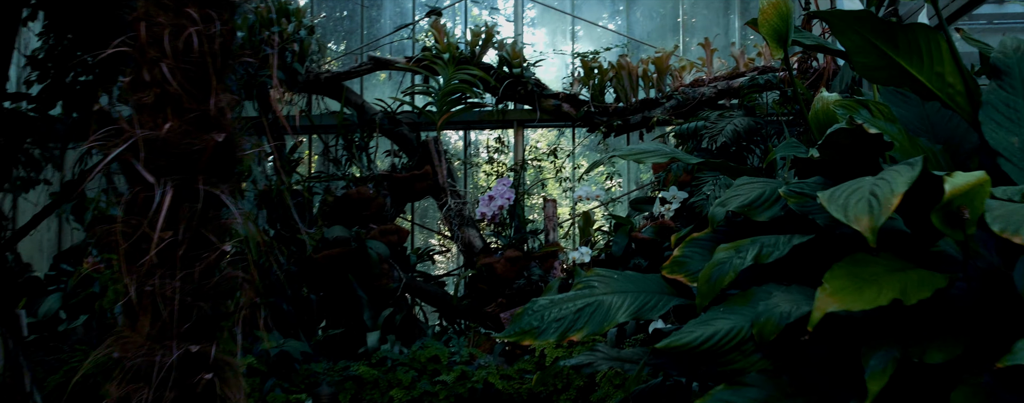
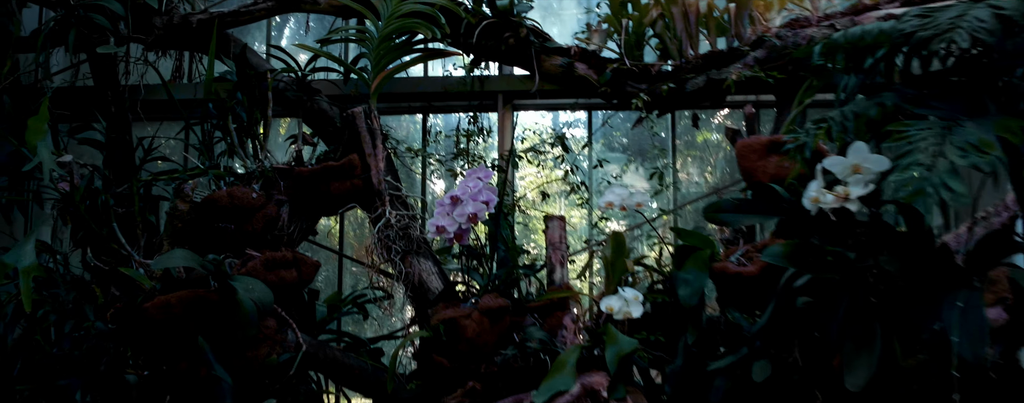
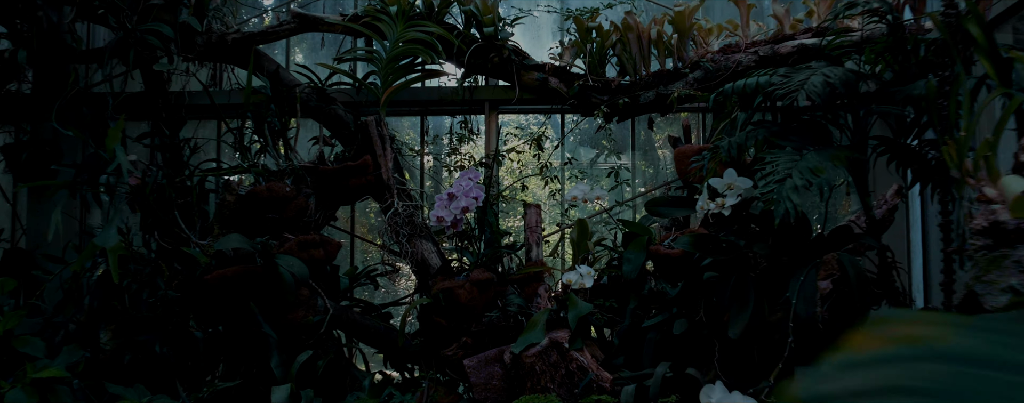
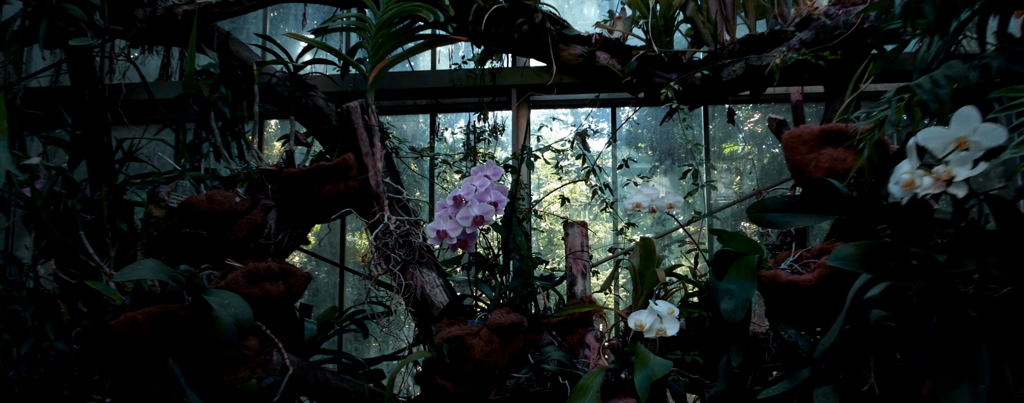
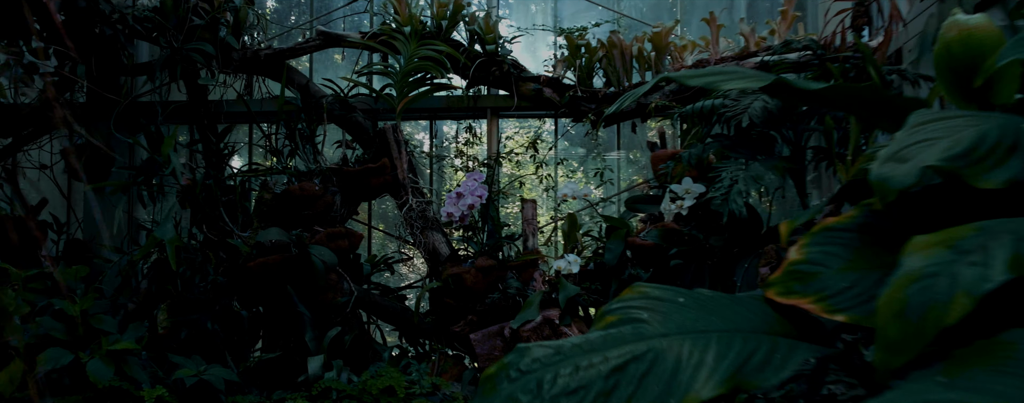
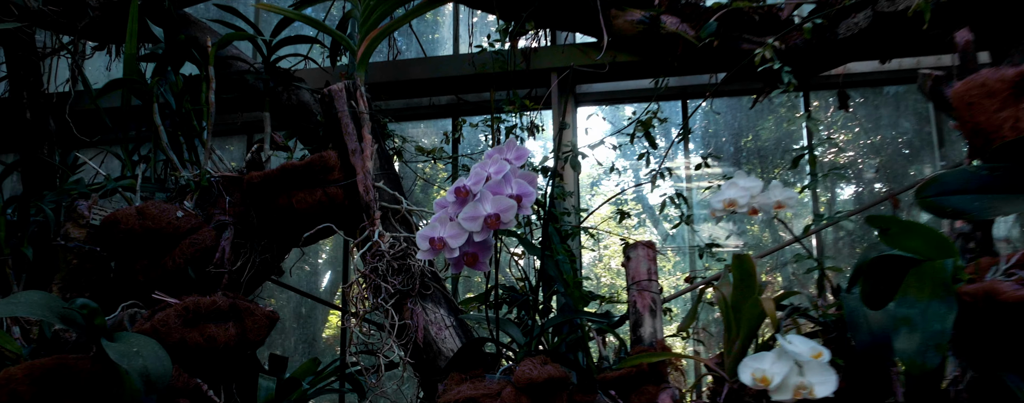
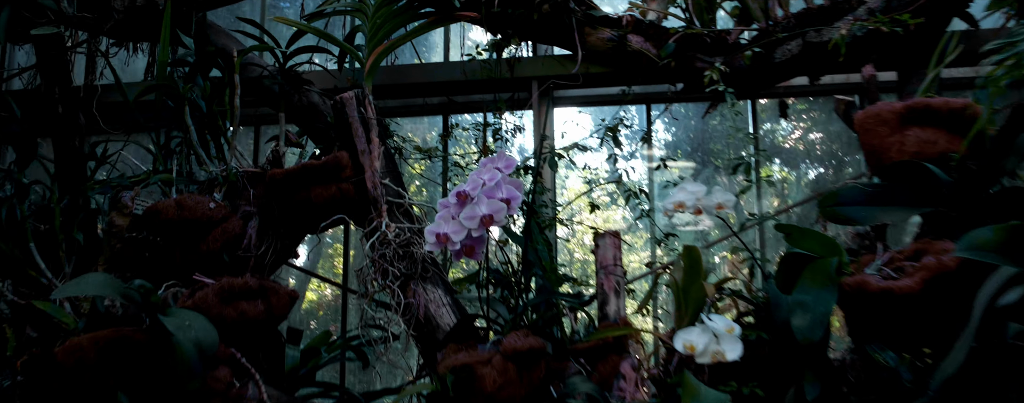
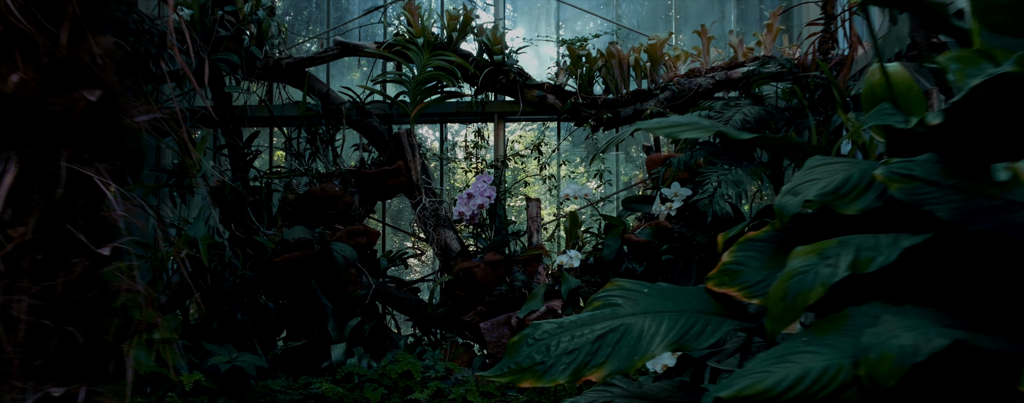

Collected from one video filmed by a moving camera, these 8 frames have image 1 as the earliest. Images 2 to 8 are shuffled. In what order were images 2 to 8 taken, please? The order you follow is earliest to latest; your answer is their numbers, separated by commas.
8, 5, 3, 2, 4, 7, 6
